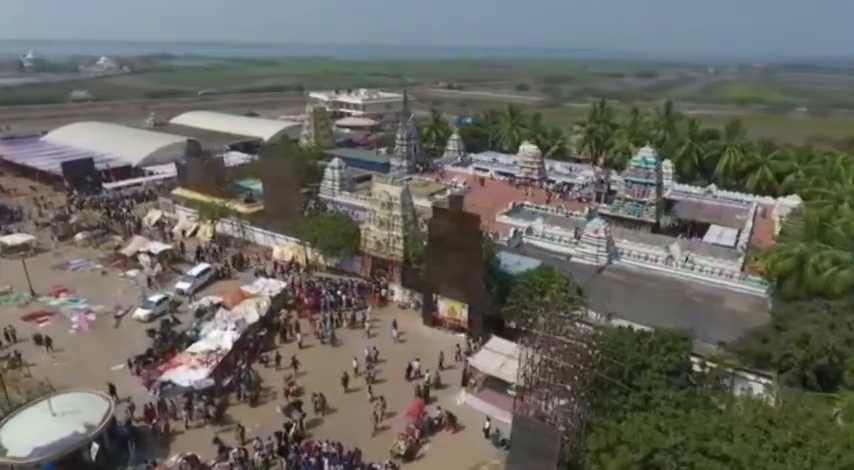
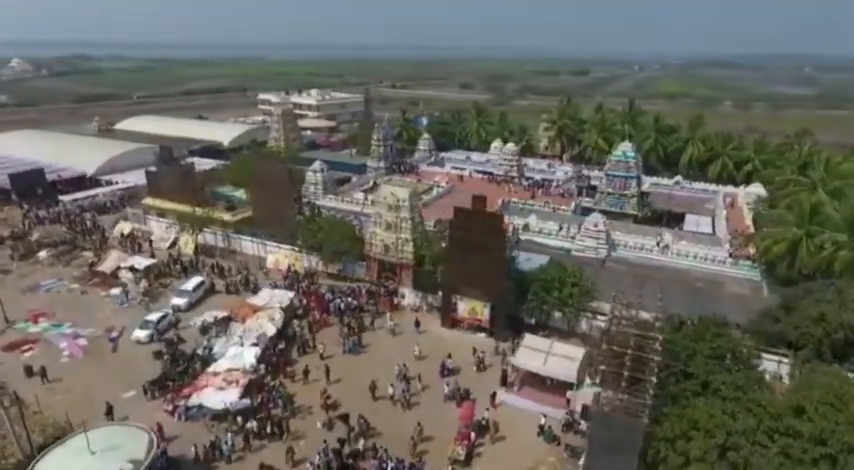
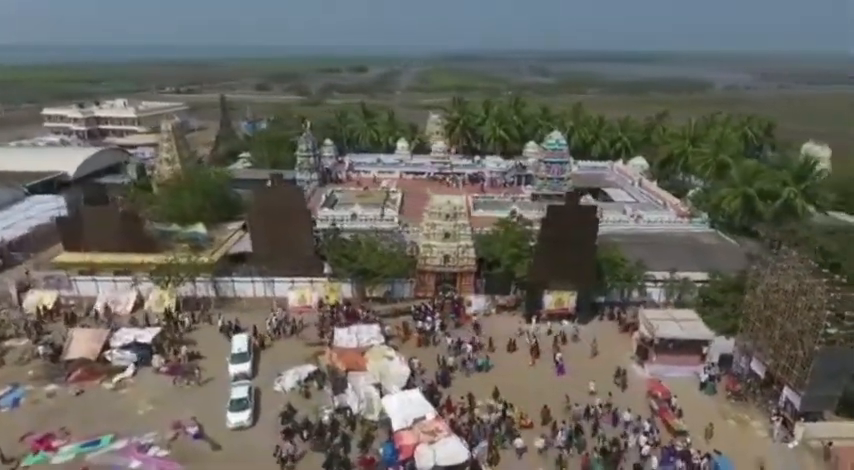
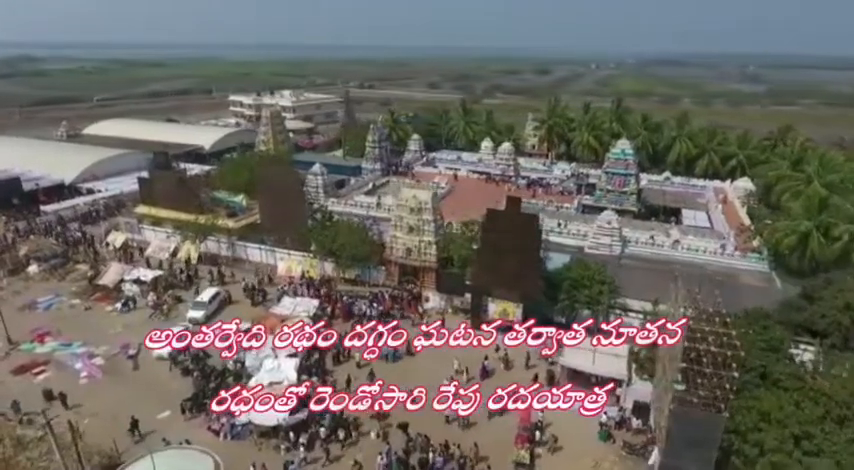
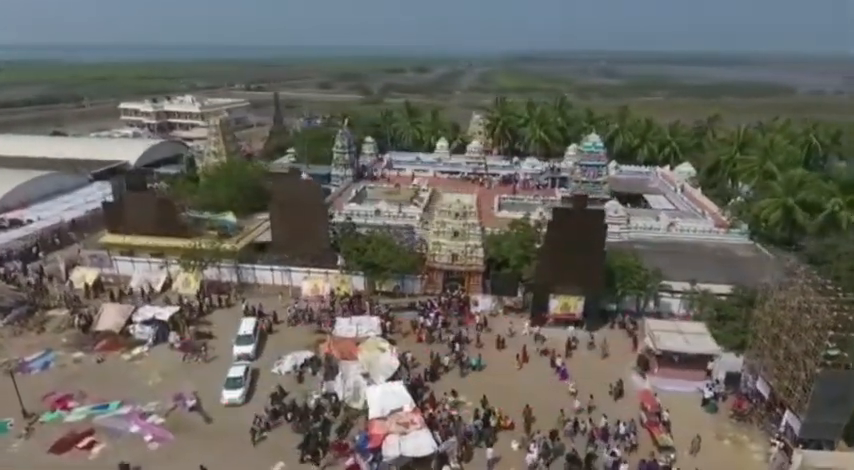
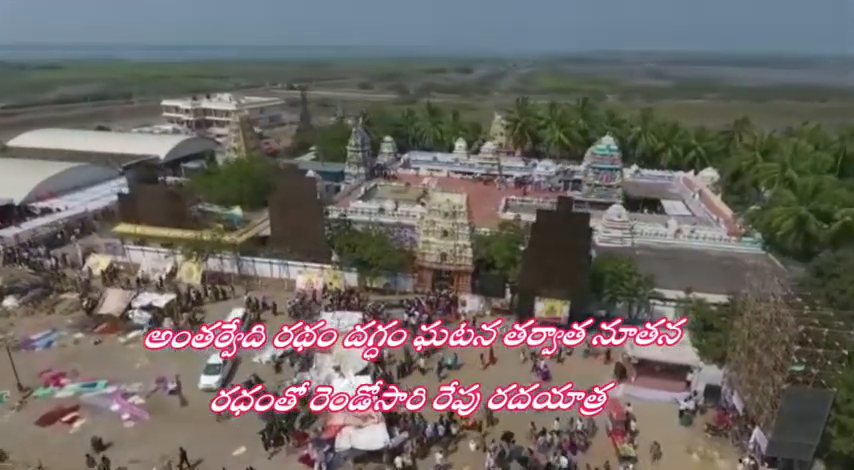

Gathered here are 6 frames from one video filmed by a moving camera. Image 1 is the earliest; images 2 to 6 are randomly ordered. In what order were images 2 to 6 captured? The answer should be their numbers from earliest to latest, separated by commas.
2, 4, 6, 5, 3
